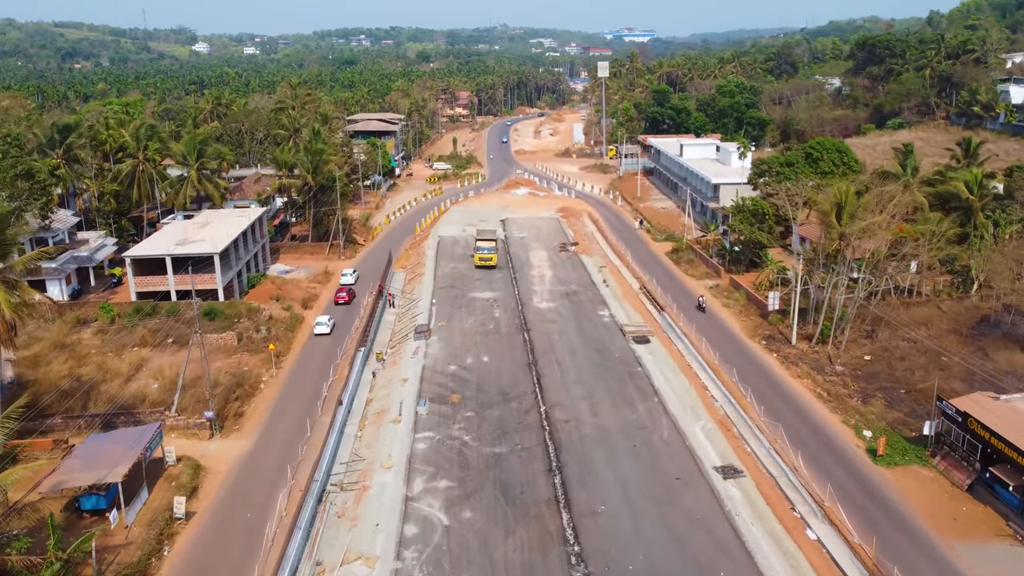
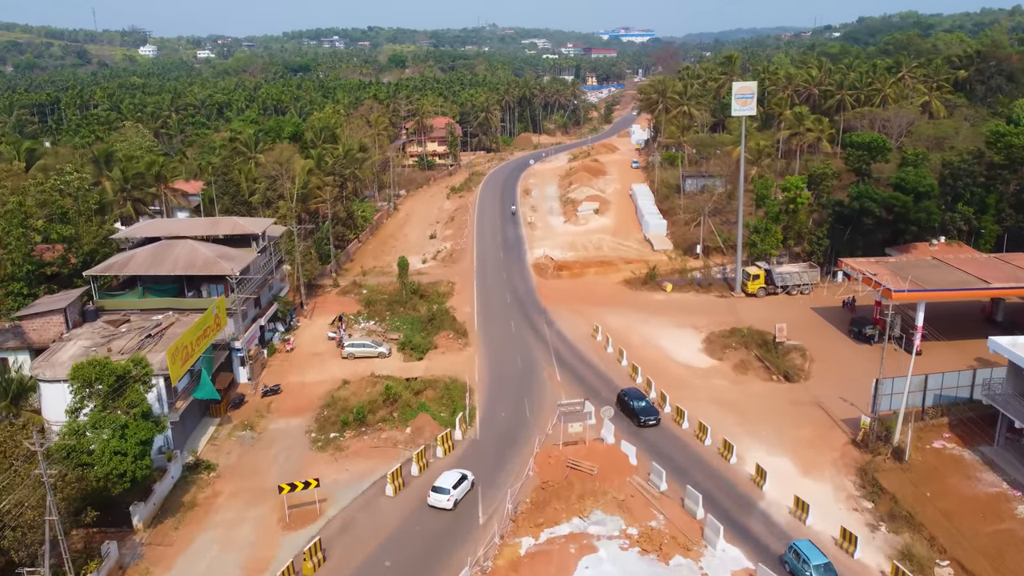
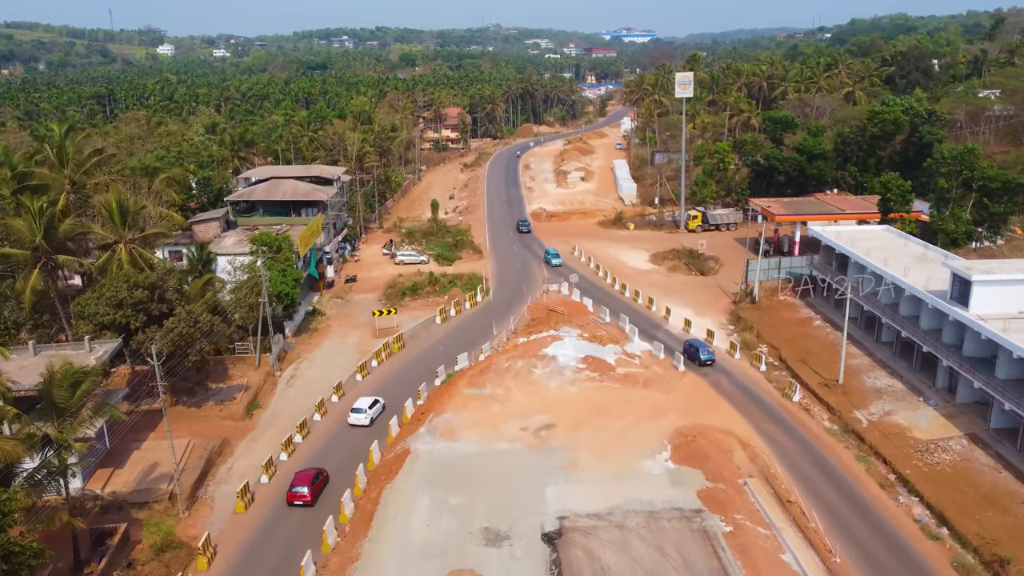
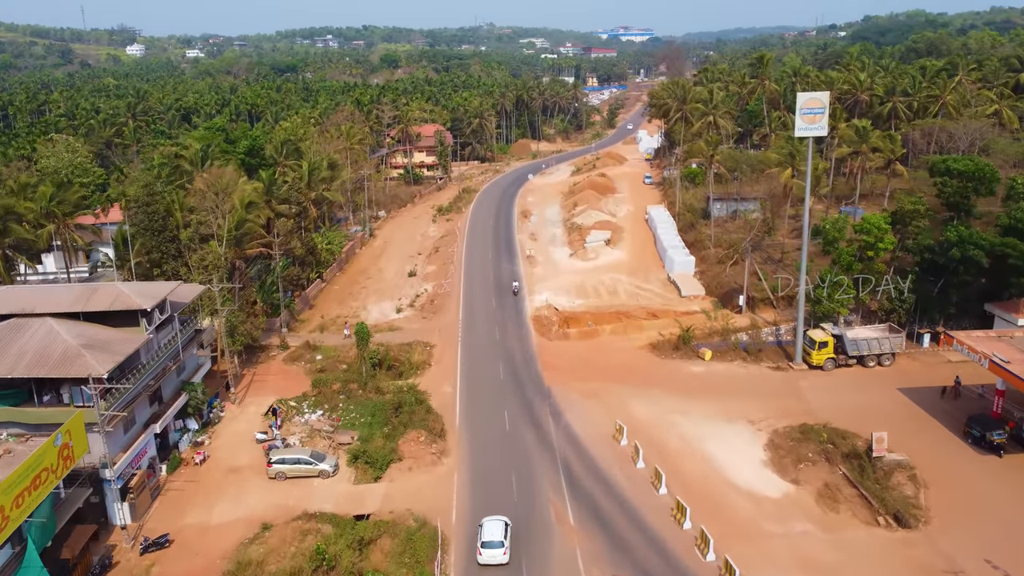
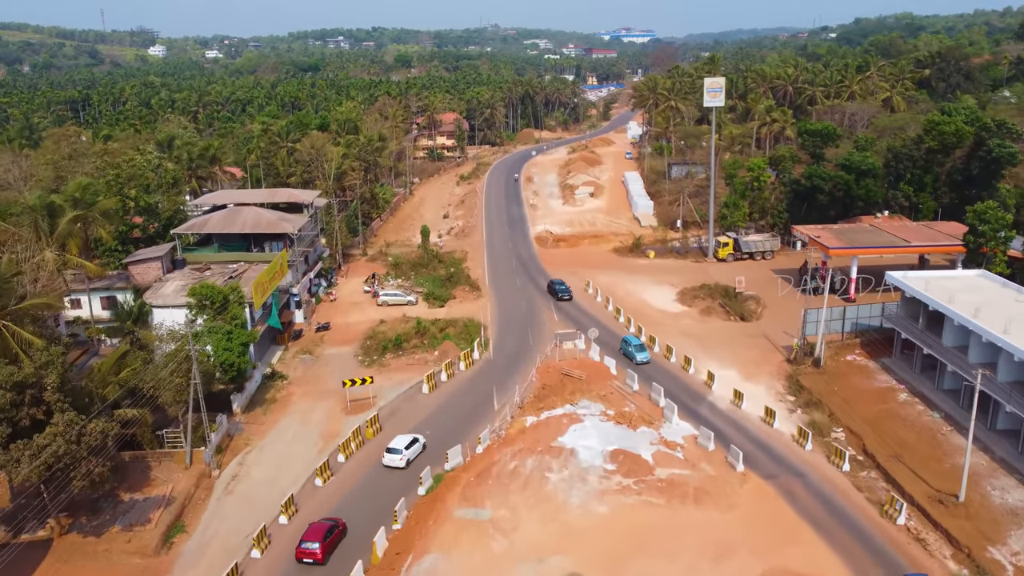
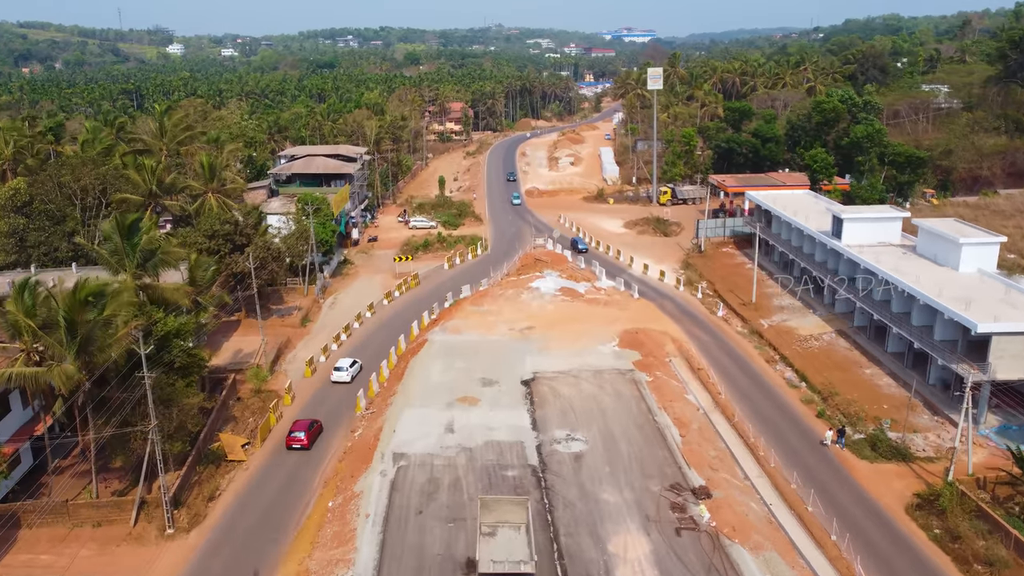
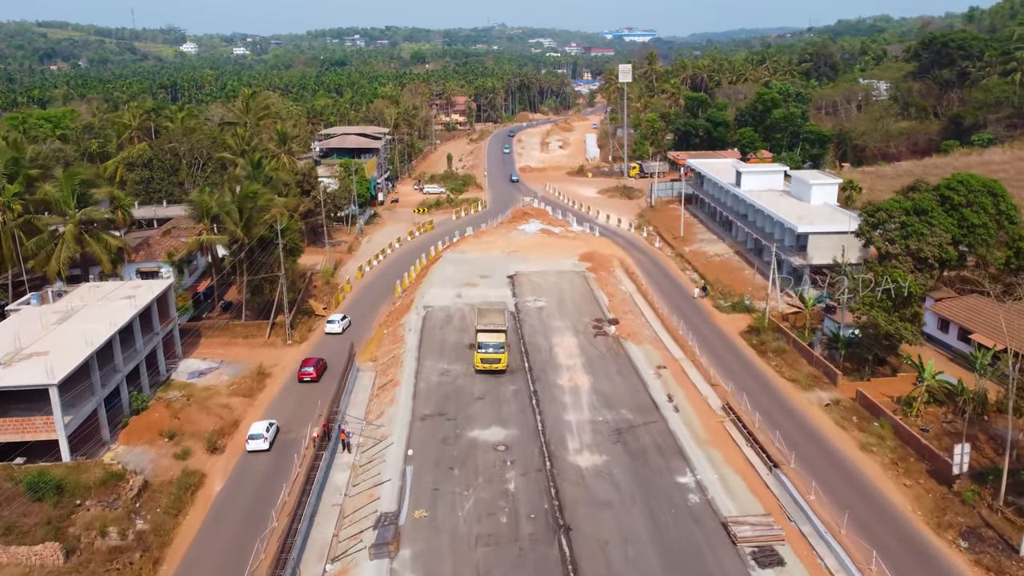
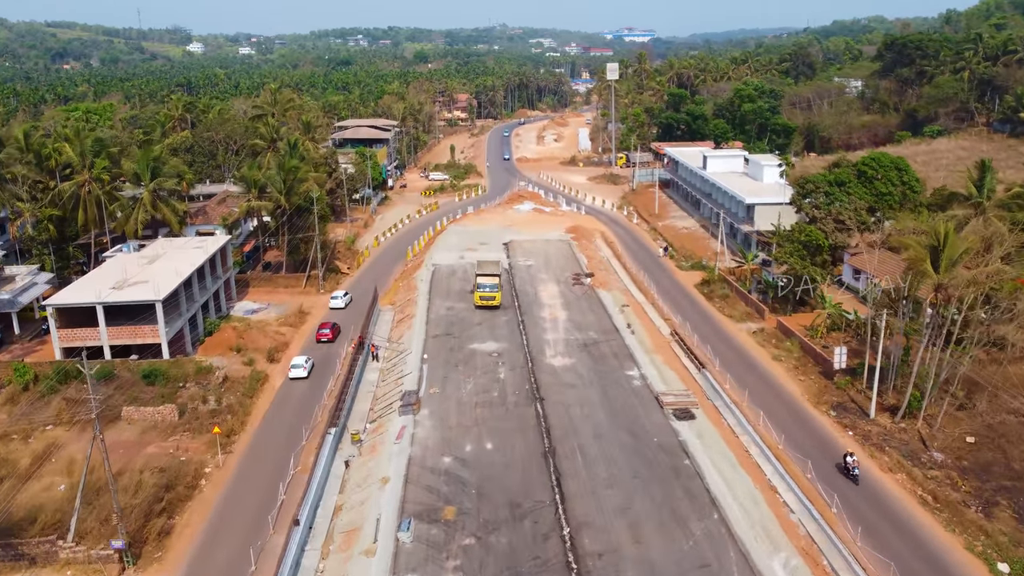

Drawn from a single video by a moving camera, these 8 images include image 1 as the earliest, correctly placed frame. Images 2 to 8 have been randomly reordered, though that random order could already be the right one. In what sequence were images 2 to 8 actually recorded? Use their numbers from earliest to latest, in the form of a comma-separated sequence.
8, 7, 6, 3, 5, 2, 4
